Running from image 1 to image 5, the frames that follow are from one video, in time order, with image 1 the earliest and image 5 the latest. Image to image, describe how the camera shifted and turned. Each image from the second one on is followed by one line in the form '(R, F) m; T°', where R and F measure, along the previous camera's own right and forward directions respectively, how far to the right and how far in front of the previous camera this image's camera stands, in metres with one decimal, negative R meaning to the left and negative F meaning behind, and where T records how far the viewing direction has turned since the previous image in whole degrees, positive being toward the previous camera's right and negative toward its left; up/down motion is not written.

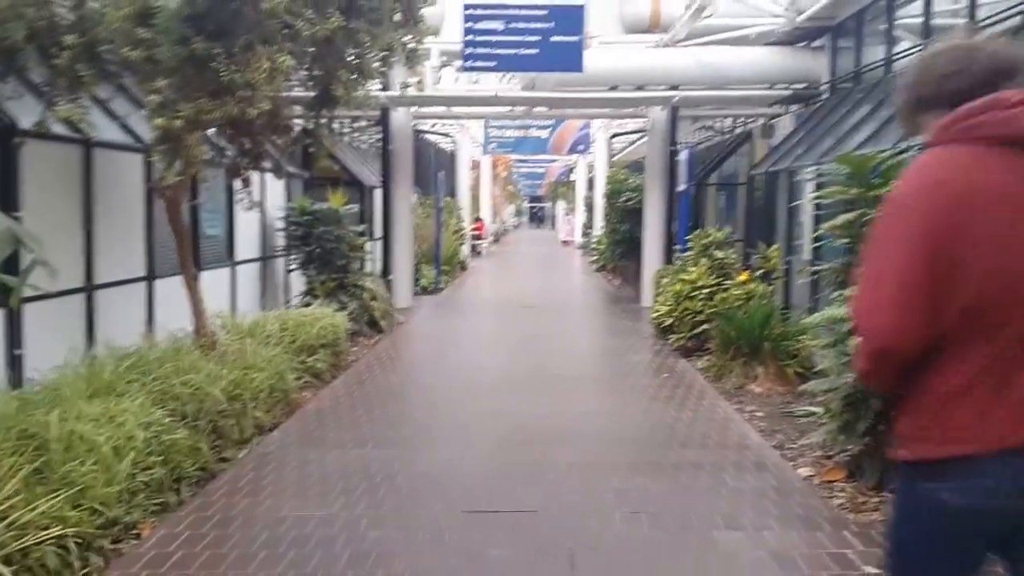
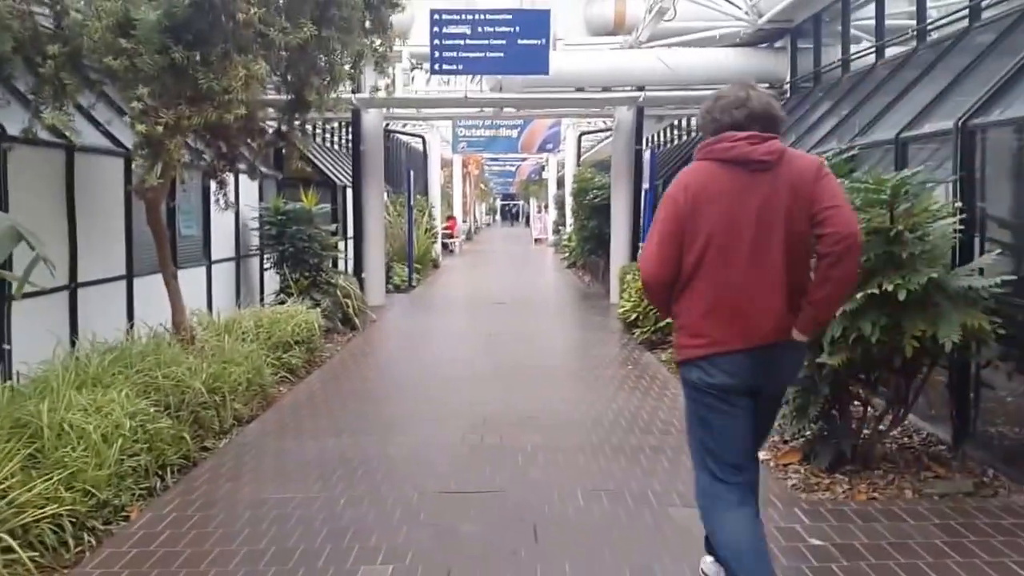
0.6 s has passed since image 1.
(0.0, -0.3) m; +1°
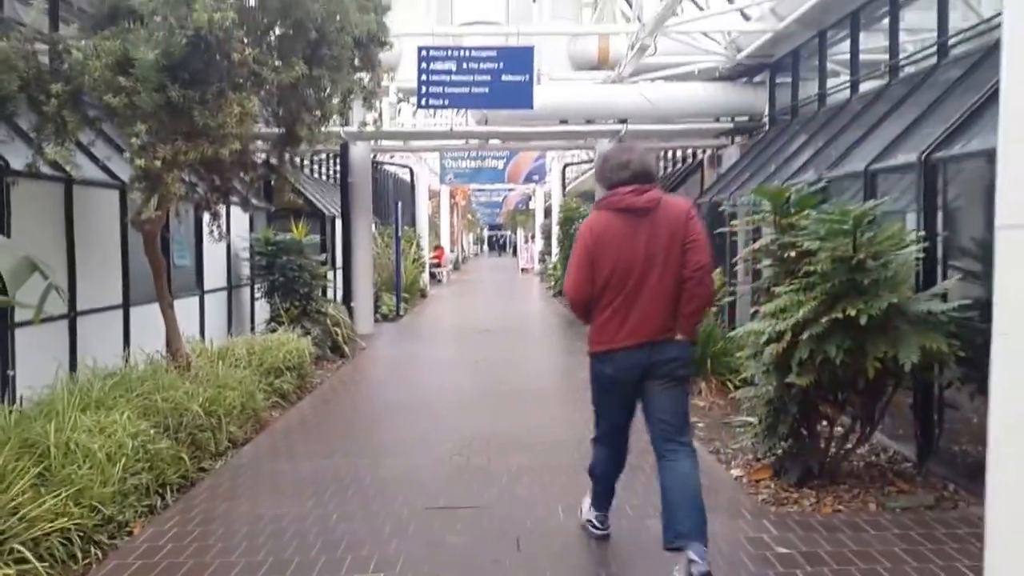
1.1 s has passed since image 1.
(0.0, -0.3) m; +1°
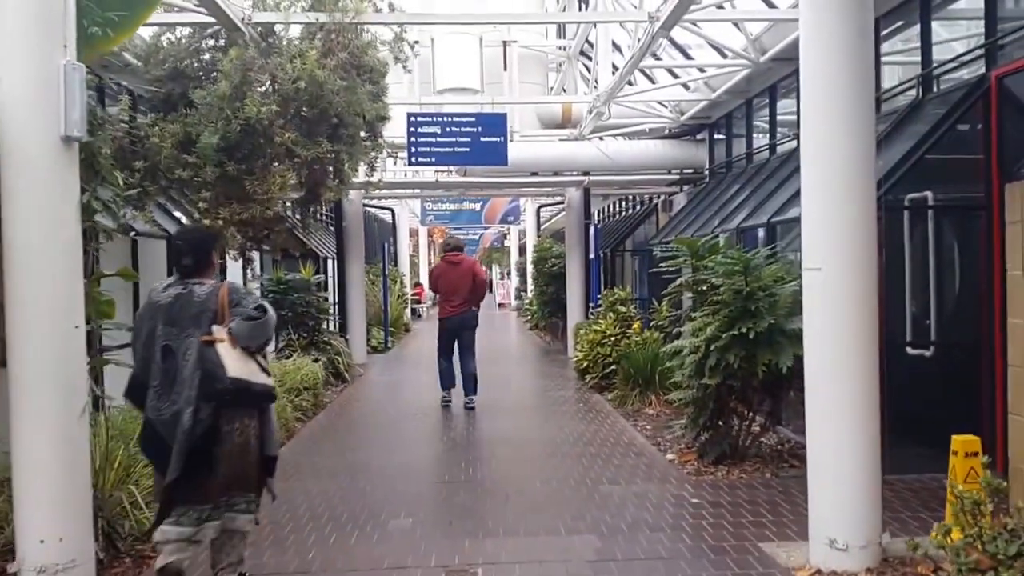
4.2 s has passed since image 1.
(-0.1, -1.9) m; +1°
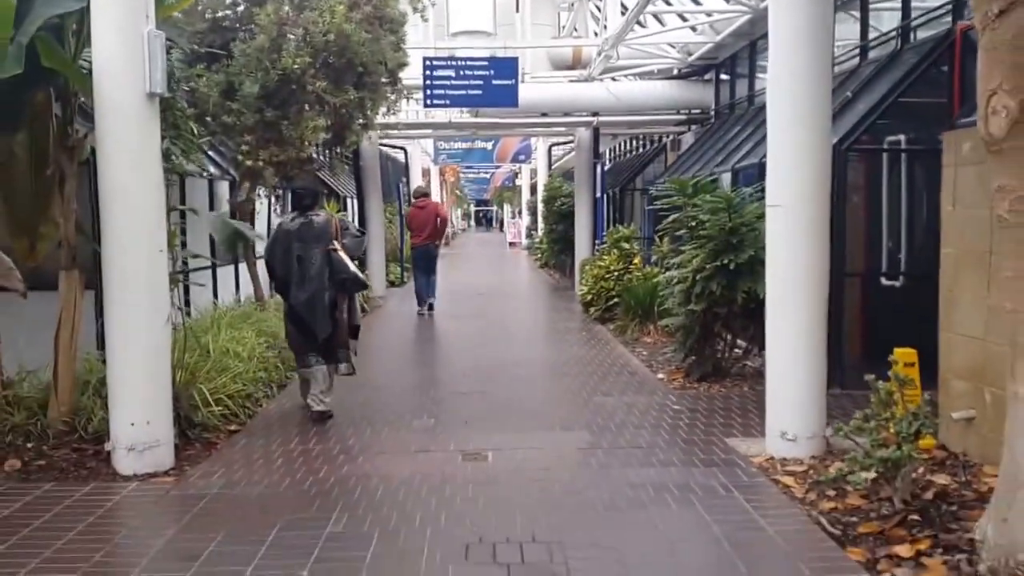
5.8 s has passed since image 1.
(0.0, -1.0) m; -1°
